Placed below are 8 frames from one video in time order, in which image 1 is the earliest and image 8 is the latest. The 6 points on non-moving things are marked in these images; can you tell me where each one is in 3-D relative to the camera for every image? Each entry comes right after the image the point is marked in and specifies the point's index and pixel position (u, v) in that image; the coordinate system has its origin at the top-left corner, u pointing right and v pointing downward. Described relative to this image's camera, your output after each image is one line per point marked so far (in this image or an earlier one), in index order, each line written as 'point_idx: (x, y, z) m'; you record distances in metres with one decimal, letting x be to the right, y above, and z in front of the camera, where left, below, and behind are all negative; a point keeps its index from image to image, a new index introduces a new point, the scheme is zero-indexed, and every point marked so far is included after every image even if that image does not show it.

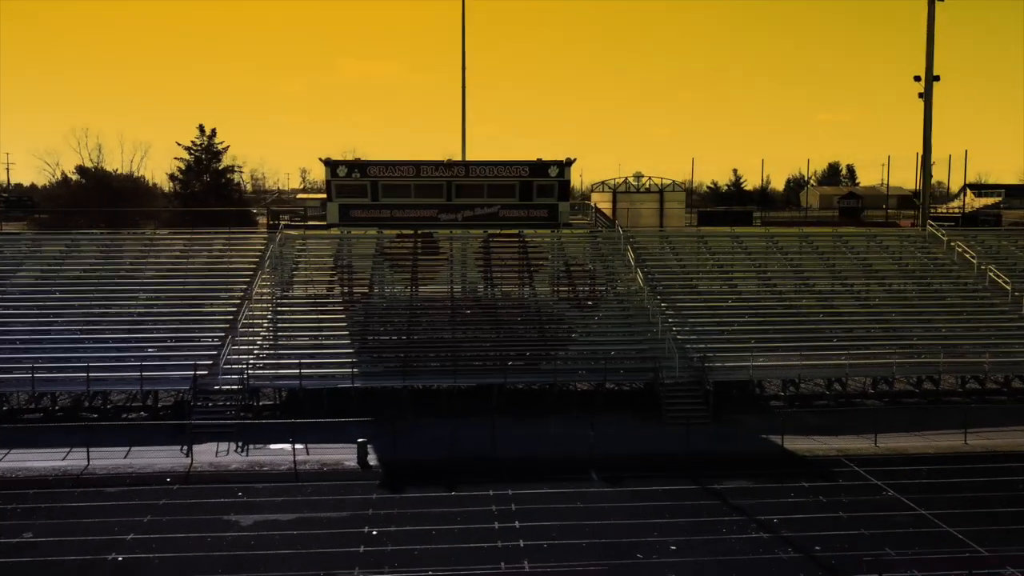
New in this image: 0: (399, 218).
0: (-2.6, +1.6, +19.2) m
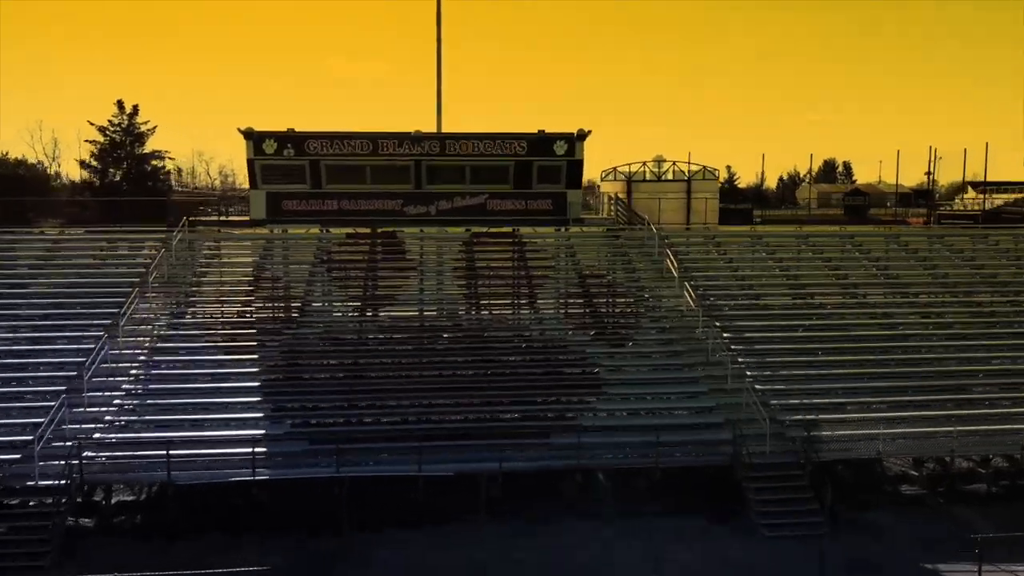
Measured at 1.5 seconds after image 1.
0: (-2.8, +1.3, +14.0) m
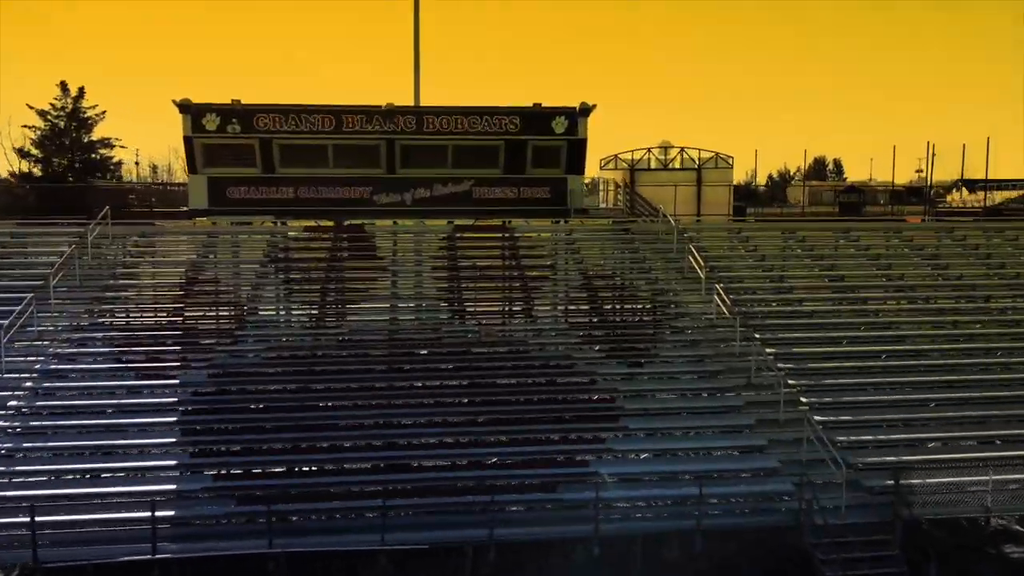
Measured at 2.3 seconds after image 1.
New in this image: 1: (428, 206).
0: (-2.9, +1.3, +11.8) m
1: (-1.2, +1.2, +12.0) m
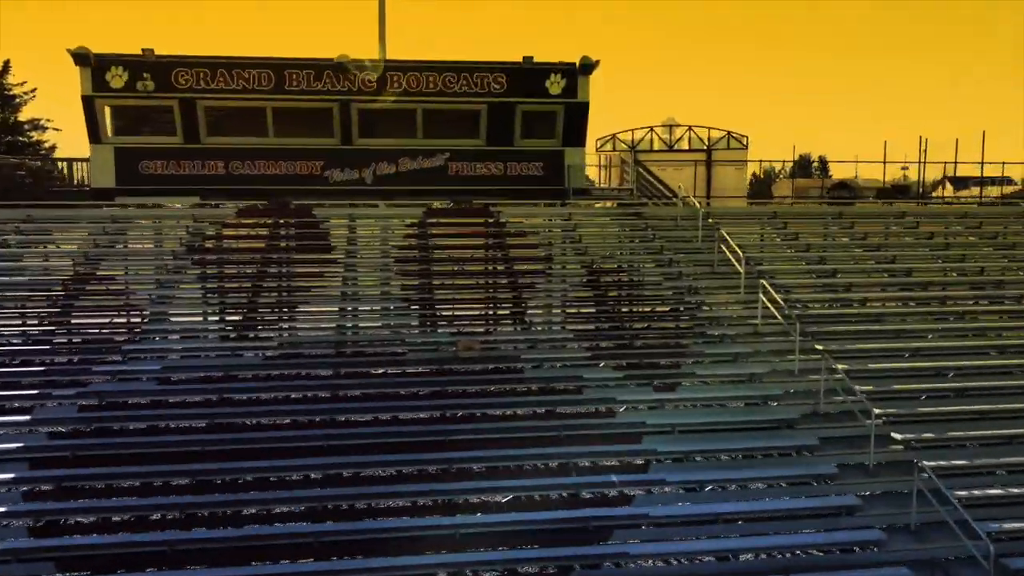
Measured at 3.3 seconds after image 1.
0: (-3.1, +1.3, +9.5) m
1: (-1.4, +1.2, +9.7) m
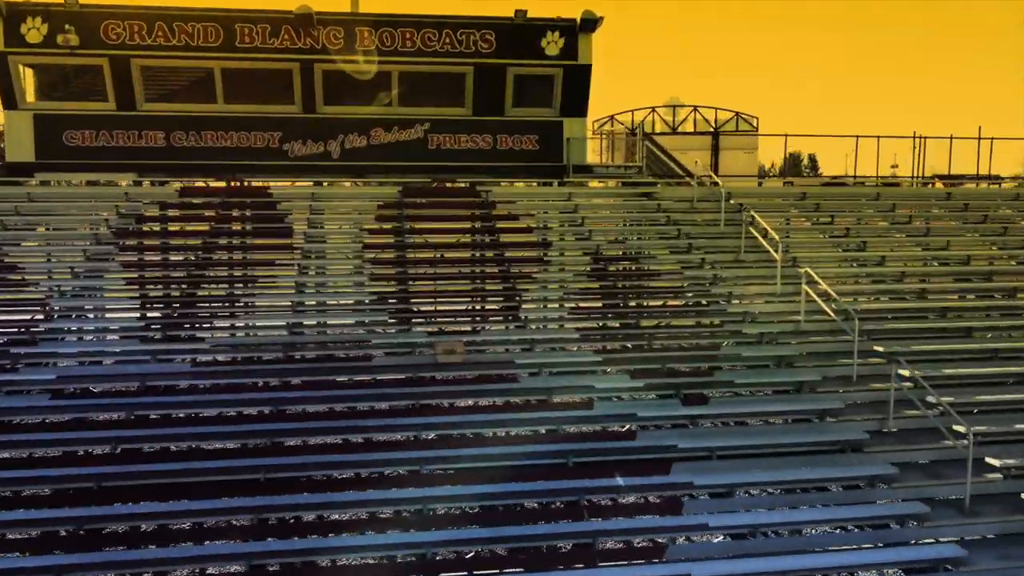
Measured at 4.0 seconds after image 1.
0: (-3.2, +1.3, +8.1) m
1: (-1.5, +1.3, +8.4) m
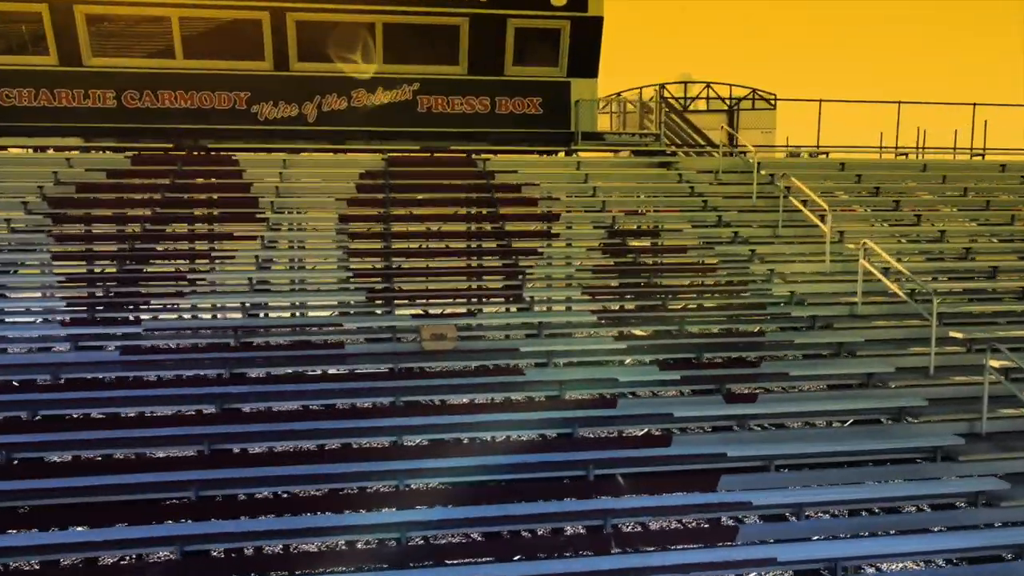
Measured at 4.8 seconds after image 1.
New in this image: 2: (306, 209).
0: (-3.2, +1.5, +7.1) m
1: (-1.5, +1.4, +7.4) m
2: (-1.6, +0.6, +6.5) m
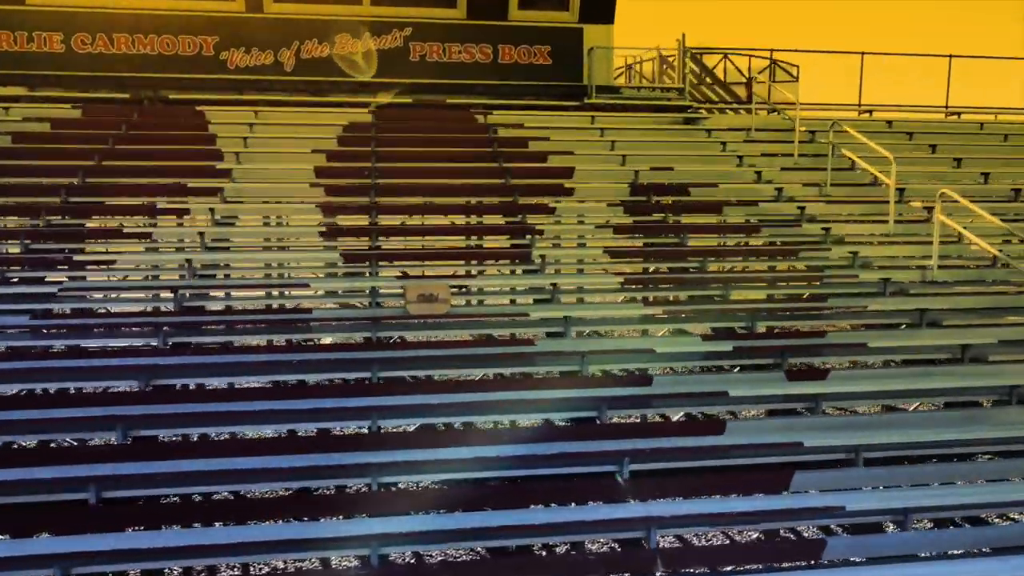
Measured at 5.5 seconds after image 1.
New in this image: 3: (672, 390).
0: (-3.1, +1.7, +6.2) m
1: (-1.4, +1.7, +6.5) m
2: (-1.6, +0.8, +5.6) m
3: (+0.6, -0.4, +3.4) m
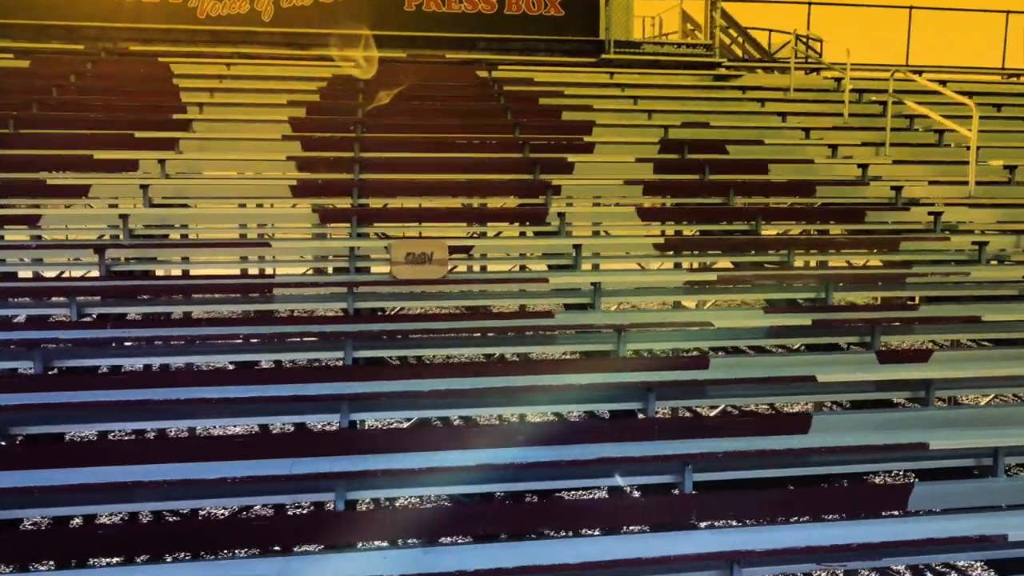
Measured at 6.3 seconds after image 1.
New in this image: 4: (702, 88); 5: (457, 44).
0: (-3.1, +1.9, +5.4) m
1: (-1.4, +1.8, +5.7) m
2: (-1.5, +1.0, +4.8) m
3: (+0.7, -0.3, +2.6) m
4: (+1.3, +1.3, +5.6) m
5: (-0.4, +1.7, +5.9) m
